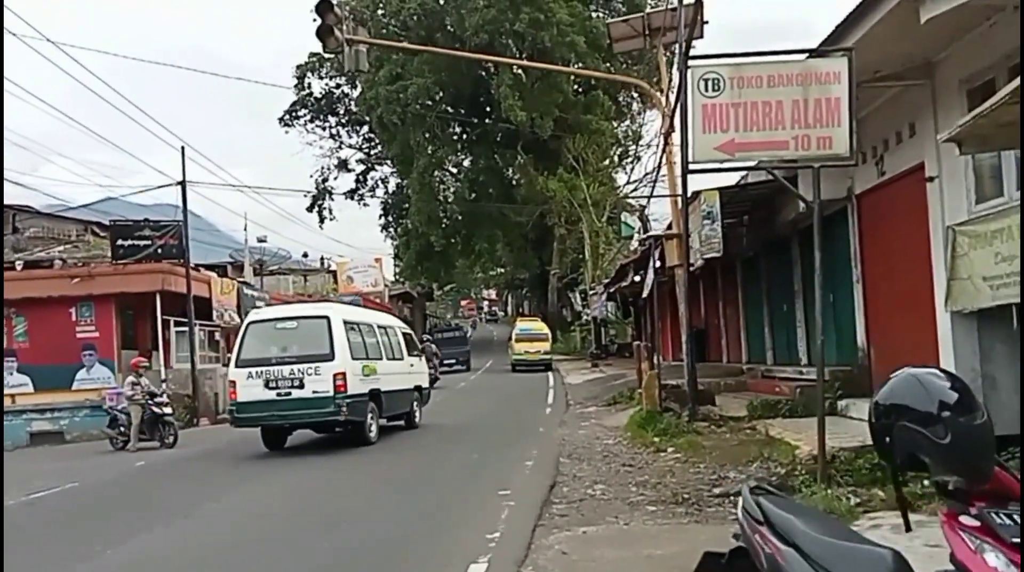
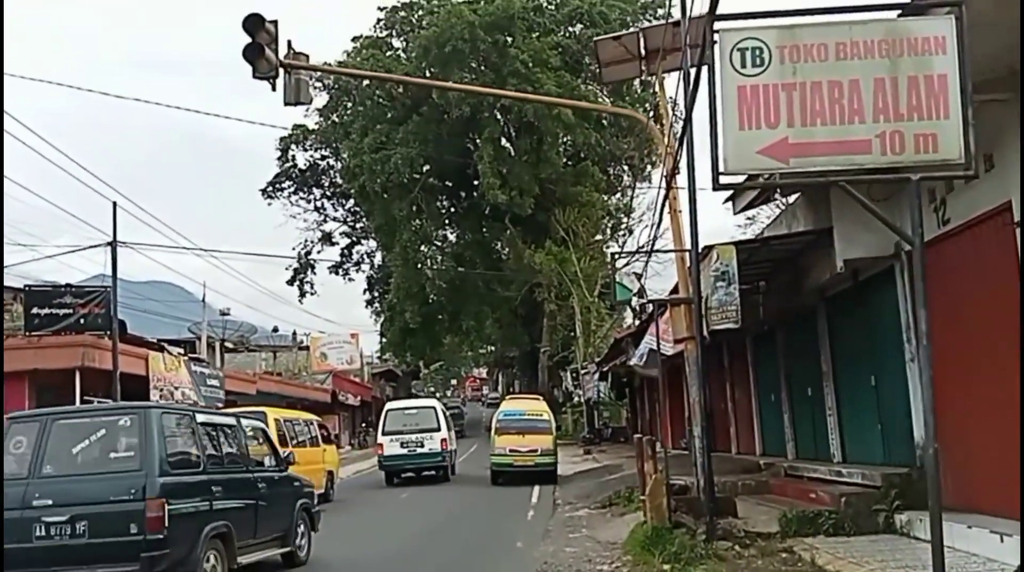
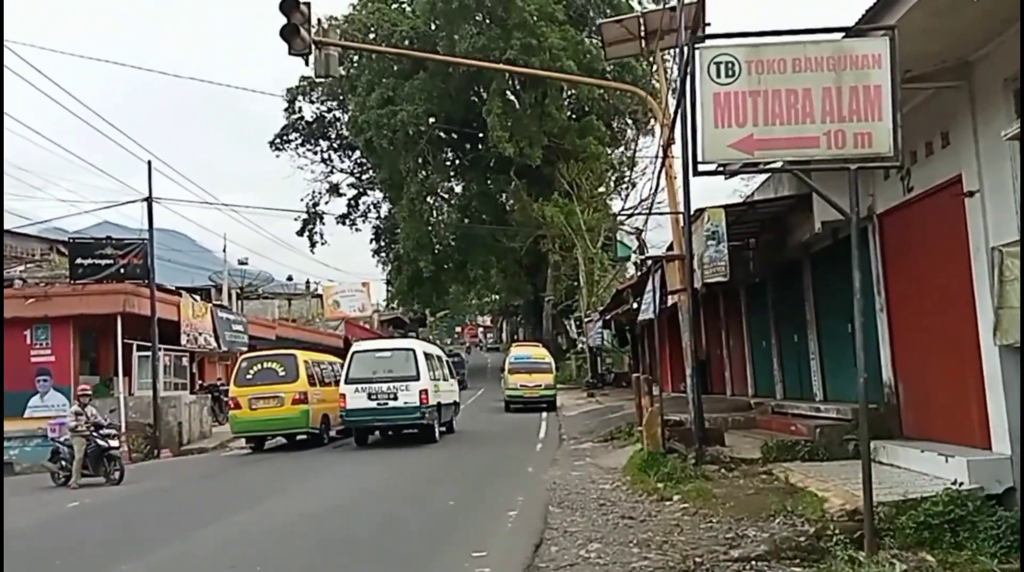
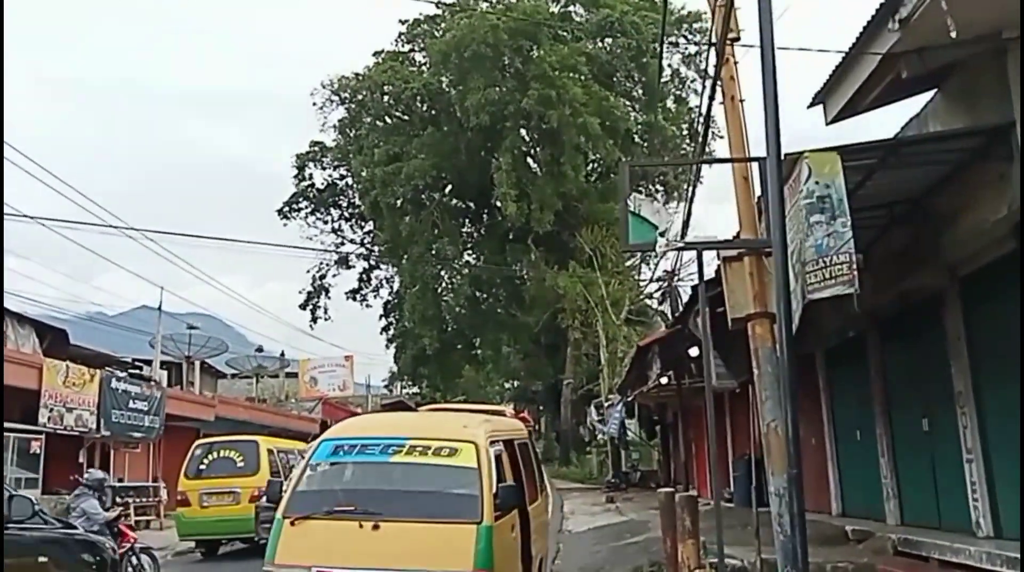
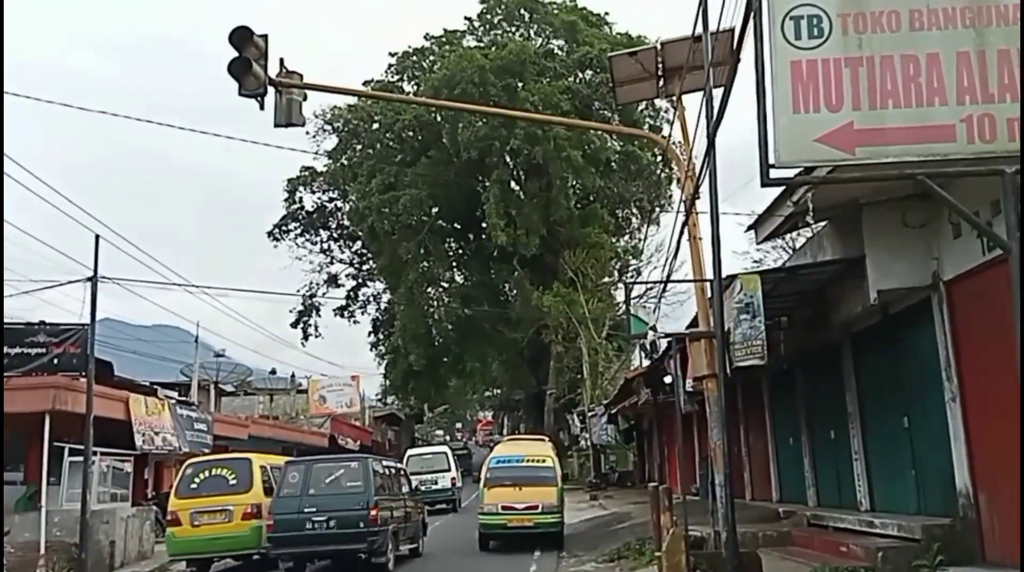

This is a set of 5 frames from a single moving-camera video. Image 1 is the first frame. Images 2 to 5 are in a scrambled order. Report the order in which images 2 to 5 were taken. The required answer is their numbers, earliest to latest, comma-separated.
3, 2, 5, 4
